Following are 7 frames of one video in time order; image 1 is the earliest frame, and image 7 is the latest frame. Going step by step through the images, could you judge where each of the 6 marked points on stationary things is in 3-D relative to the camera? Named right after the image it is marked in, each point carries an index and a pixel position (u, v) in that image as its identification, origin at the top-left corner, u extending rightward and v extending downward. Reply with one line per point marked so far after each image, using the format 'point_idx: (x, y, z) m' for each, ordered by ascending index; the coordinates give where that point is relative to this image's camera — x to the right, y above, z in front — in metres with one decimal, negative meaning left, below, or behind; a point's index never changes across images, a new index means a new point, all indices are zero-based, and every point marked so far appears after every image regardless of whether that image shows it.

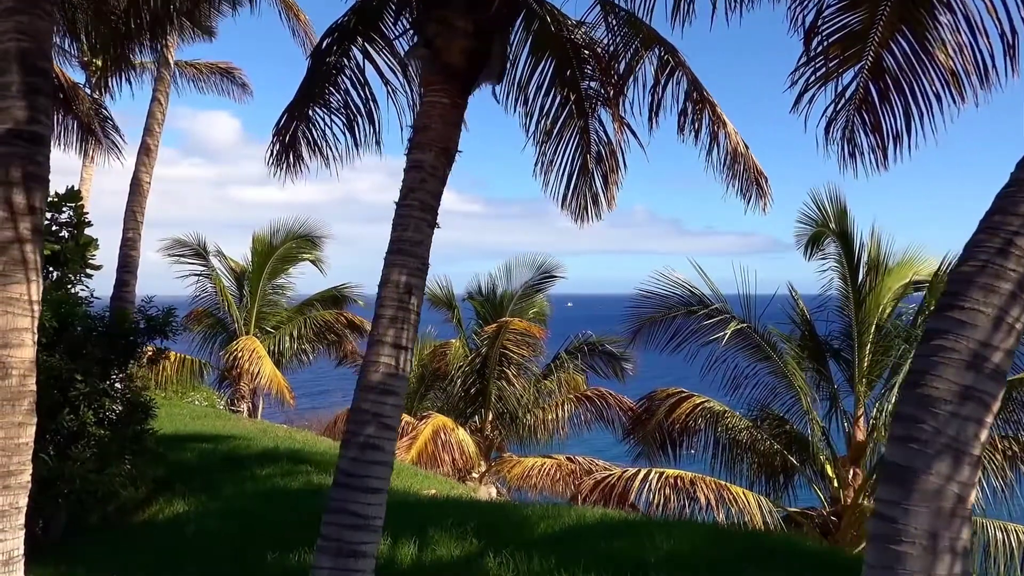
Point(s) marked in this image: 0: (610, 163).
0: (+0.9, +1.1, +7.1) m
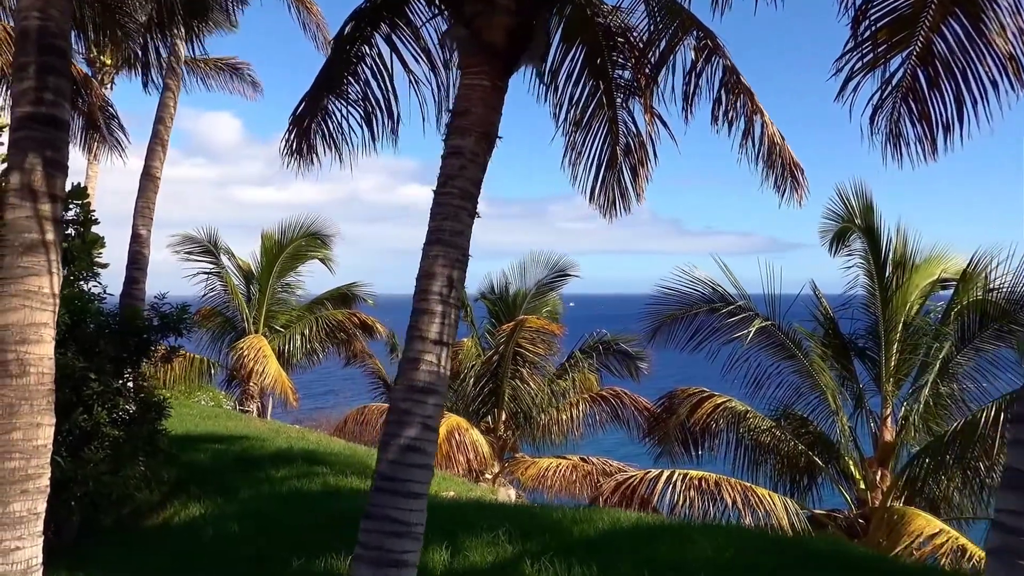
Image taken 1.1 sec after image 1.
0: (+1.1, +1.1, +6.9) m
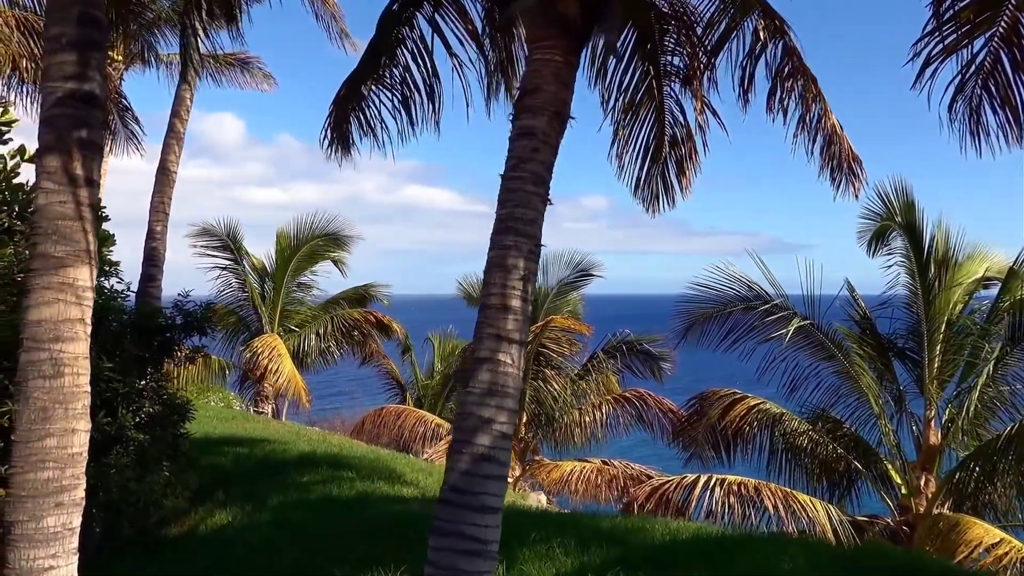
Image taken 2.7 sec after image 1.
0: (+1.4, +1.2, +6.6) m
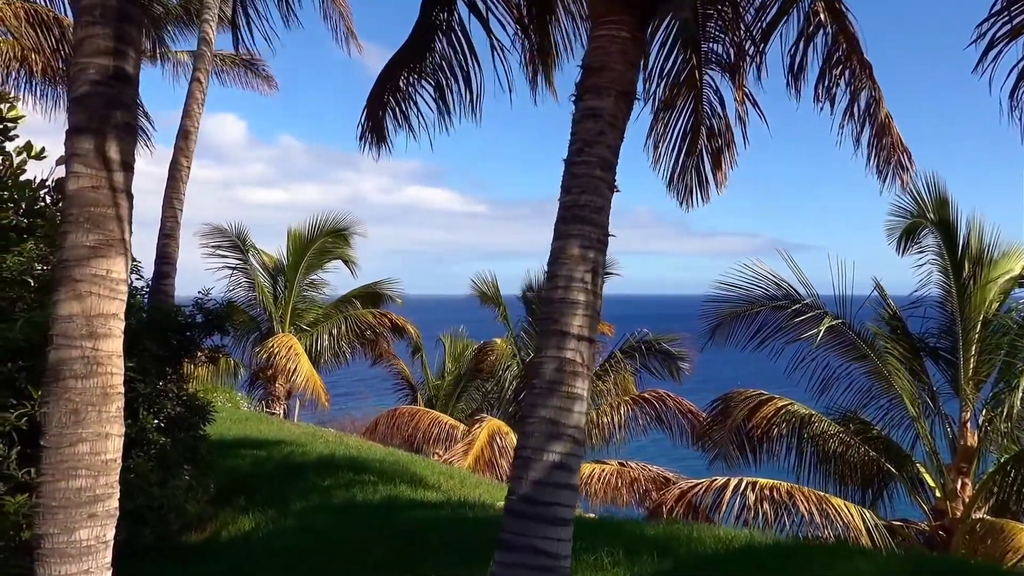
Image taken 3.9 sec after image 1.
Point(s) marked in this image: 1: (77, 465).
0: (+1.7, +1.2, +6.3) m
1: (-1.6, -0.6, +2.9) m
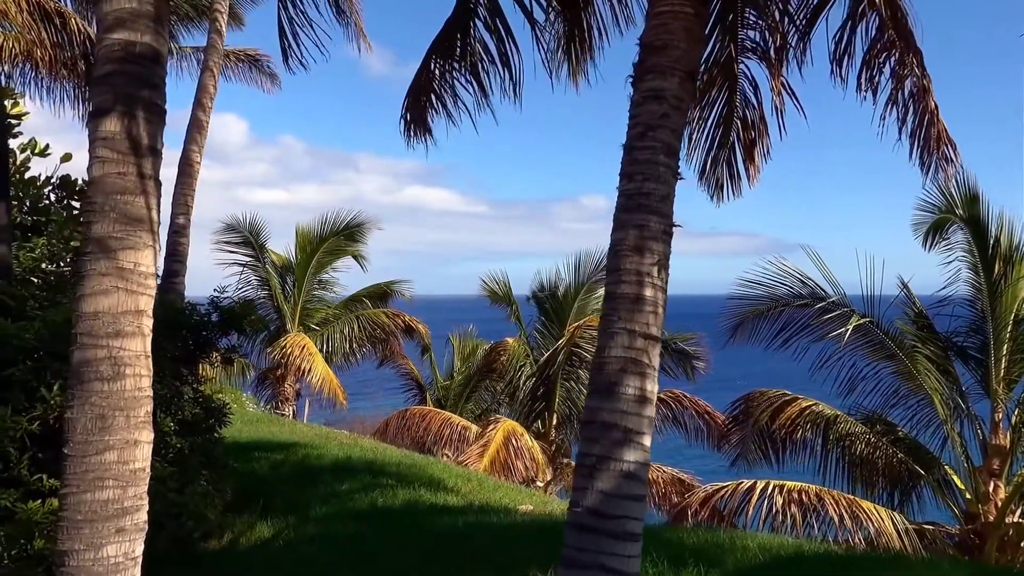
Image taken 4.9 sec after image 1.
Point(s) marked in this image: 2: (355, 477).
0: (+1.9, +1.2, +6.1) m
1: (-1.4, -0.6, +2.7) m
2: (-1.5, -1.8, +7.4) m
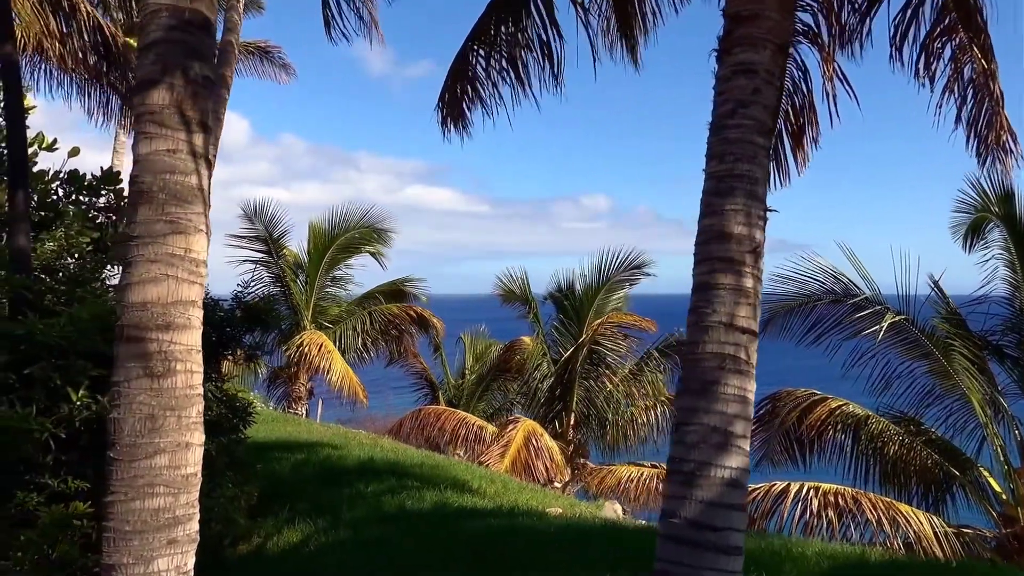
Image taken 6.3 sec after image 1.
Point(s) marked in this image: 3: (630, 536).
0: (+2.2, +1.2, +5.8) m
1: (-1.1, -0.6, +2.4) m
2: (-1.2, -1.7, +7.2) m
3: (+0.9, -1.8, +6.0) m
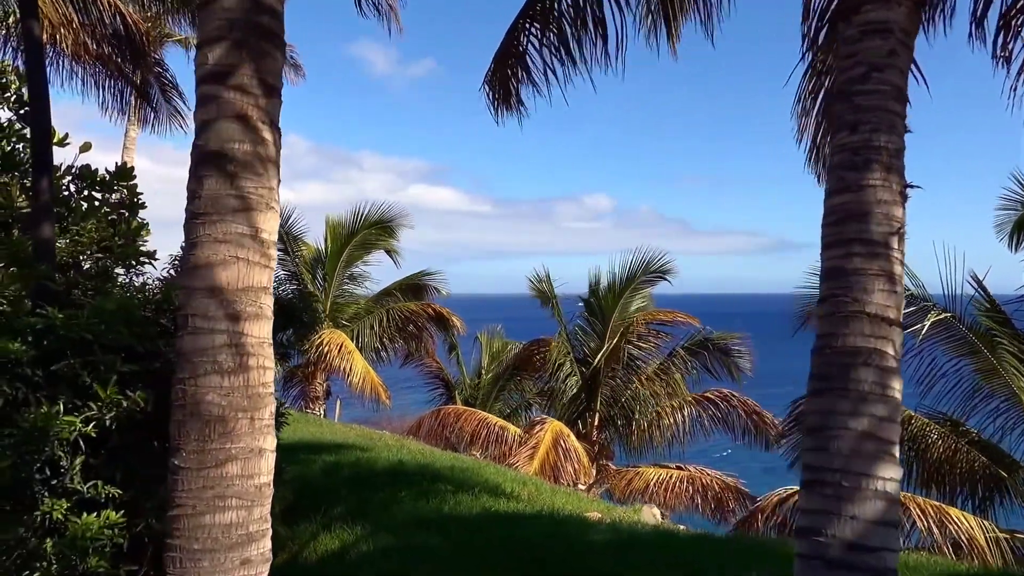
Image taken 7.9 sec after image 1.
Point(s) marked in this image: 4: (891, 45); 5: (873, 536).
0: (+2.5, +1.3, +5.5) m
1: (-0.8, -0.5, +2.1) m
2: (-0.8, -1.7, +6.9) m
3: (+1.2, -1.8, +5.7) m
4: (+1.2, +0.7, +2.4) m
5: (+0.9, -0.6, +2.1) m
